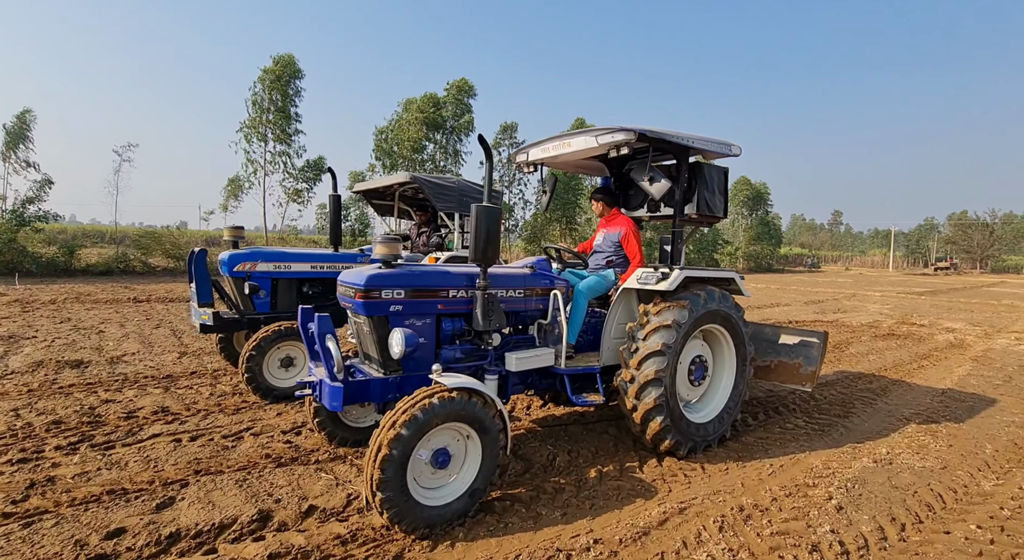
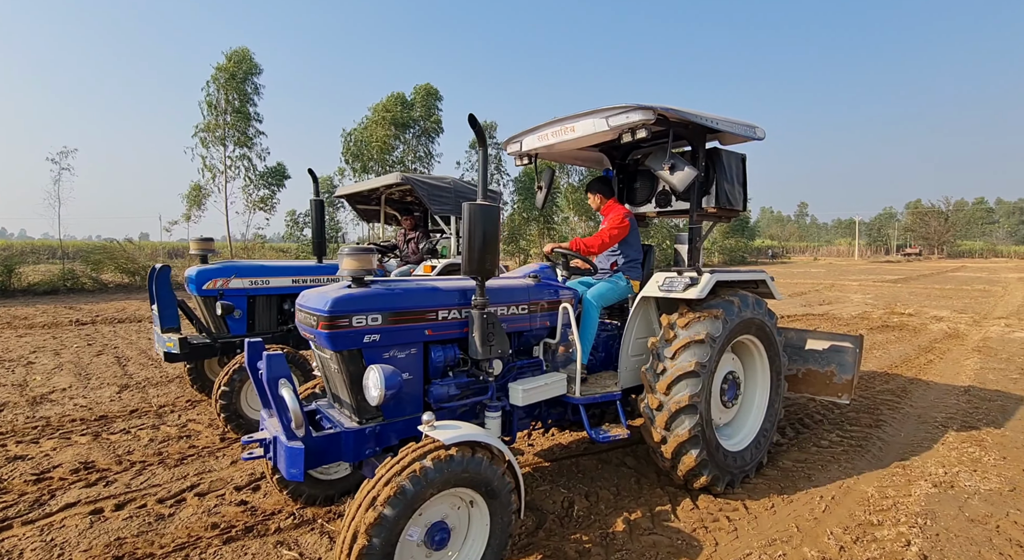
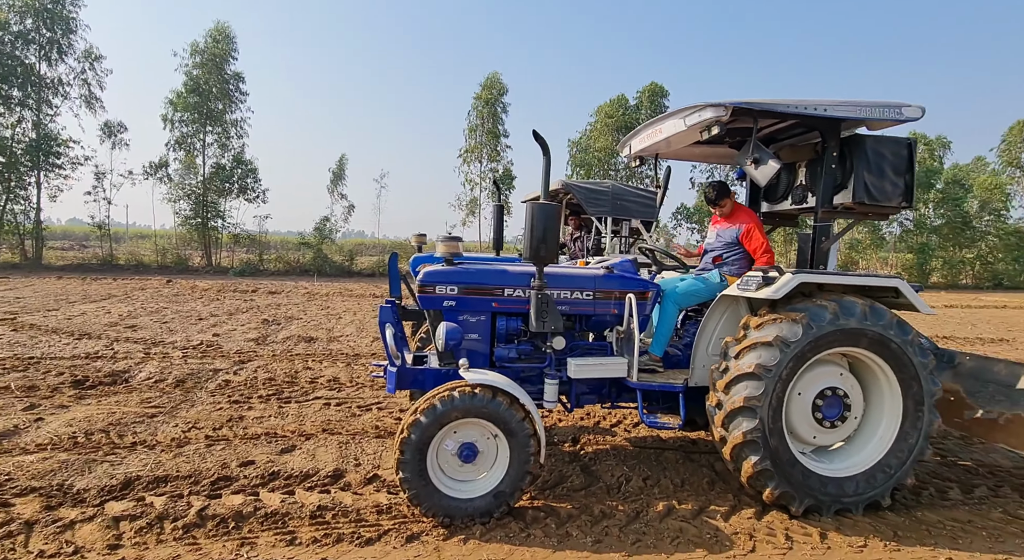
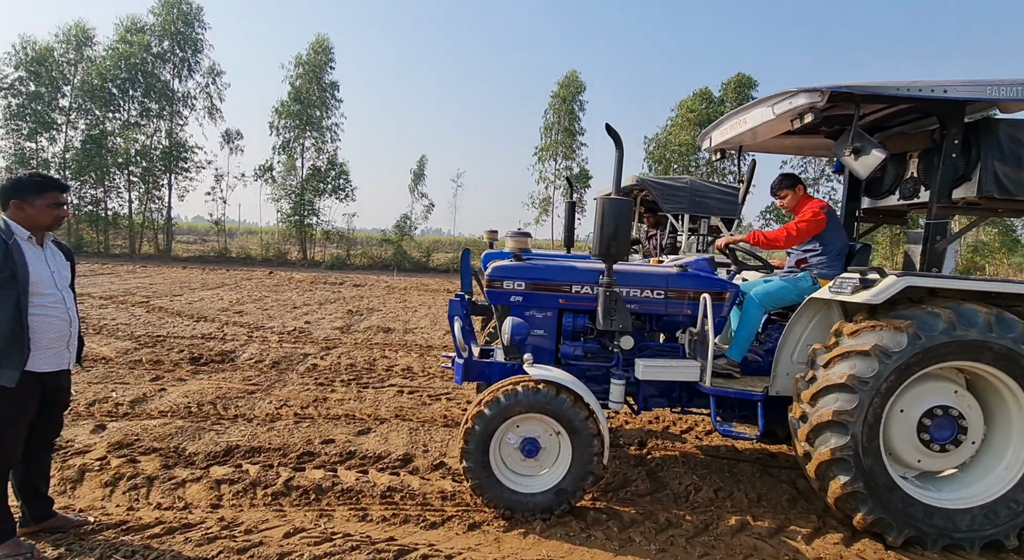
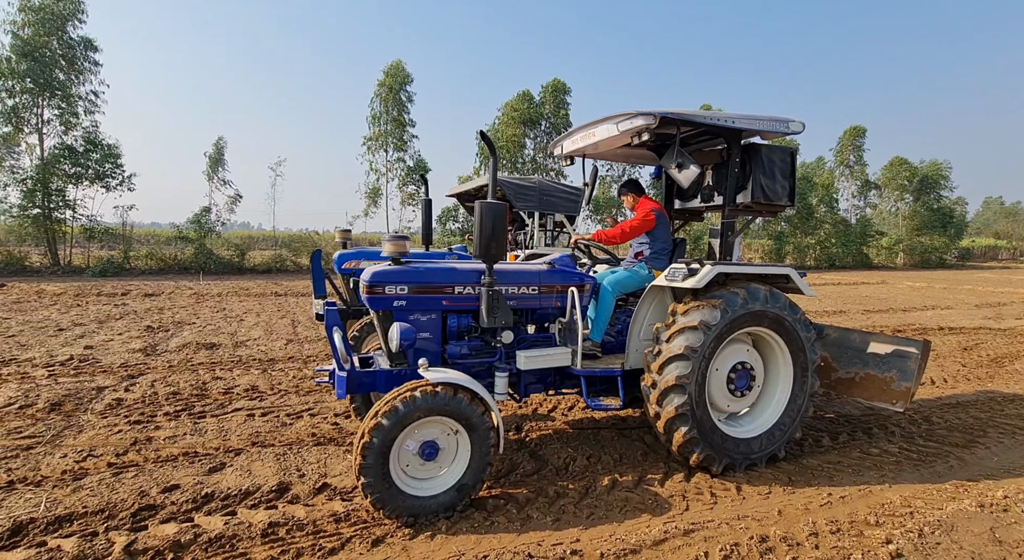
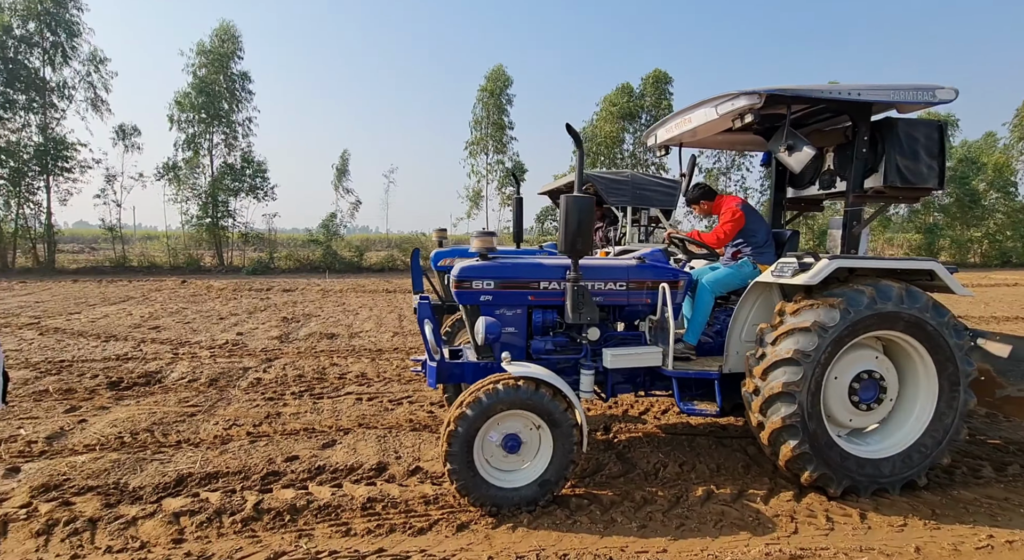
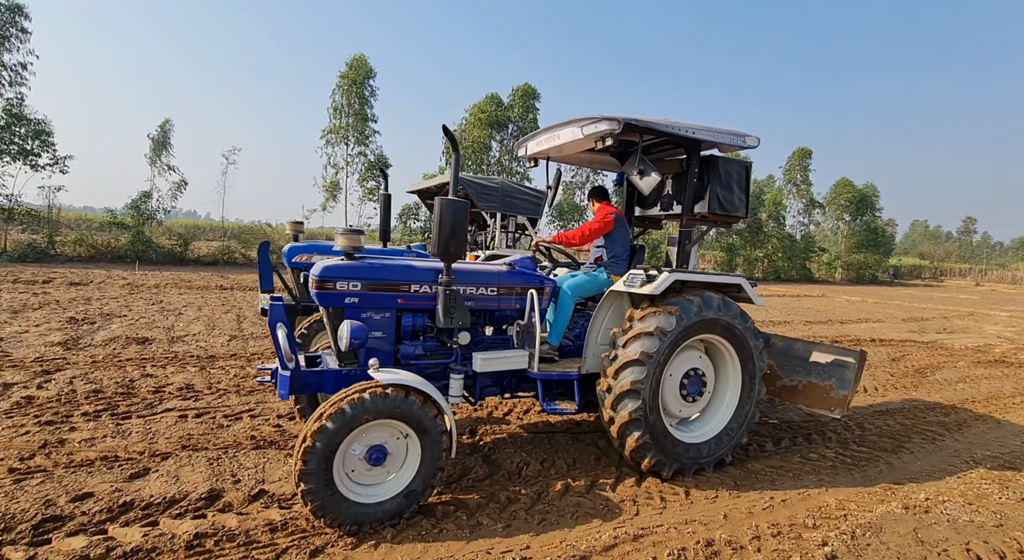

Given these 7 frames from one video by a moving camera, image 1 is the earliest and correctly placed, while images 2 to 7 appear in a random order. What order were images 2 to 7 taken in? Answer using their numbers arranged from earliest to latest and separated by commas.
2, 7, 5, 6, 4, 3
